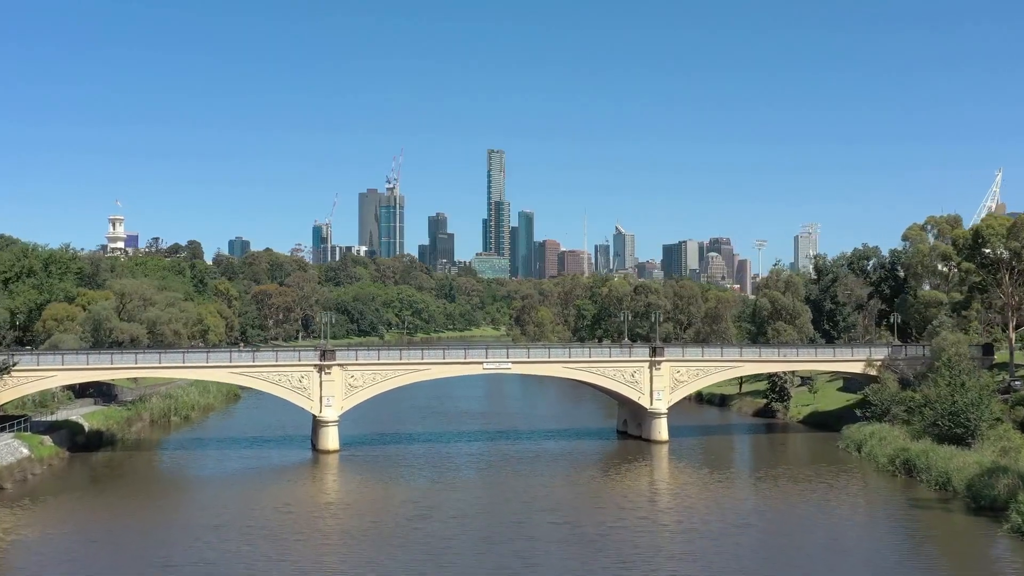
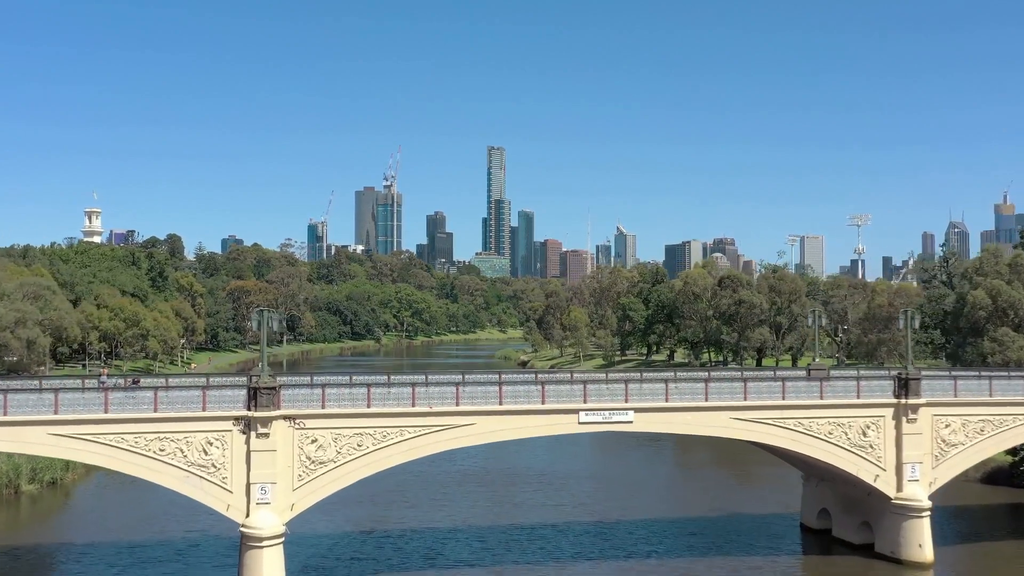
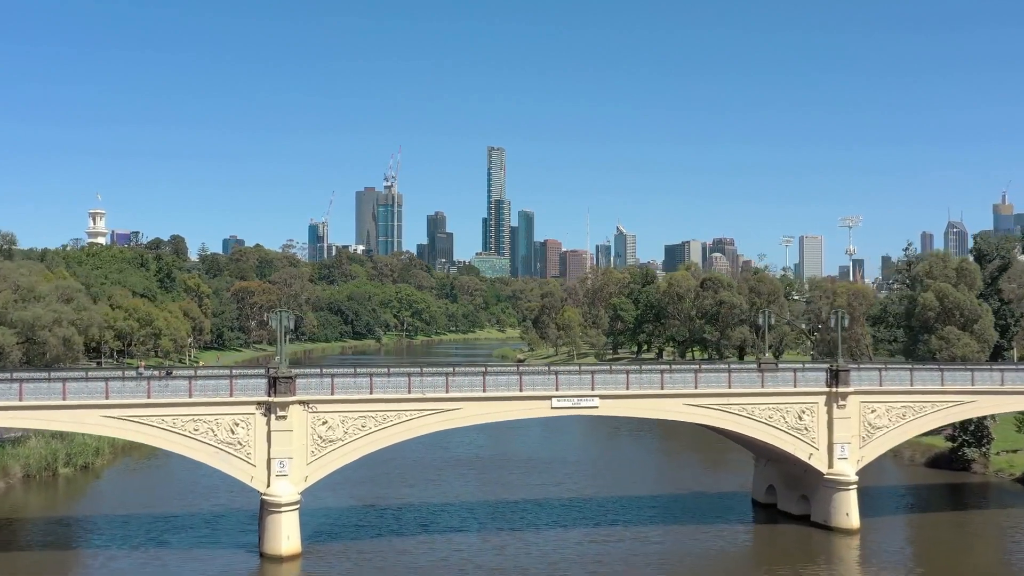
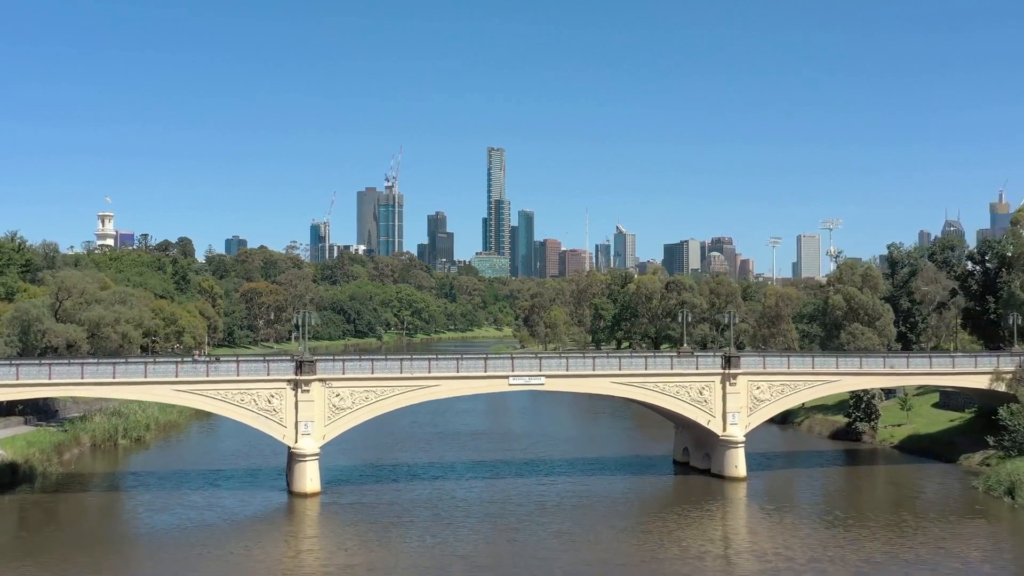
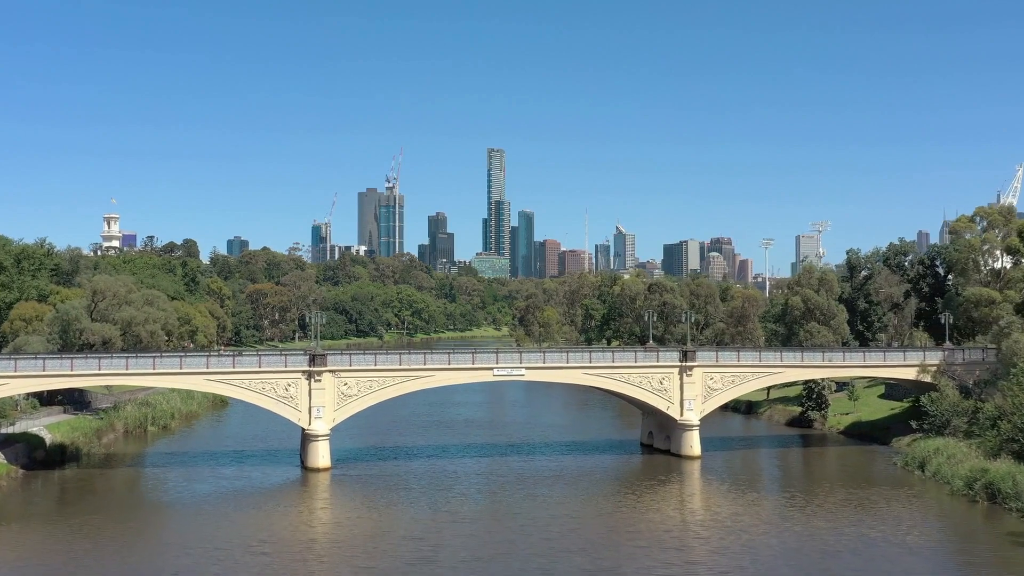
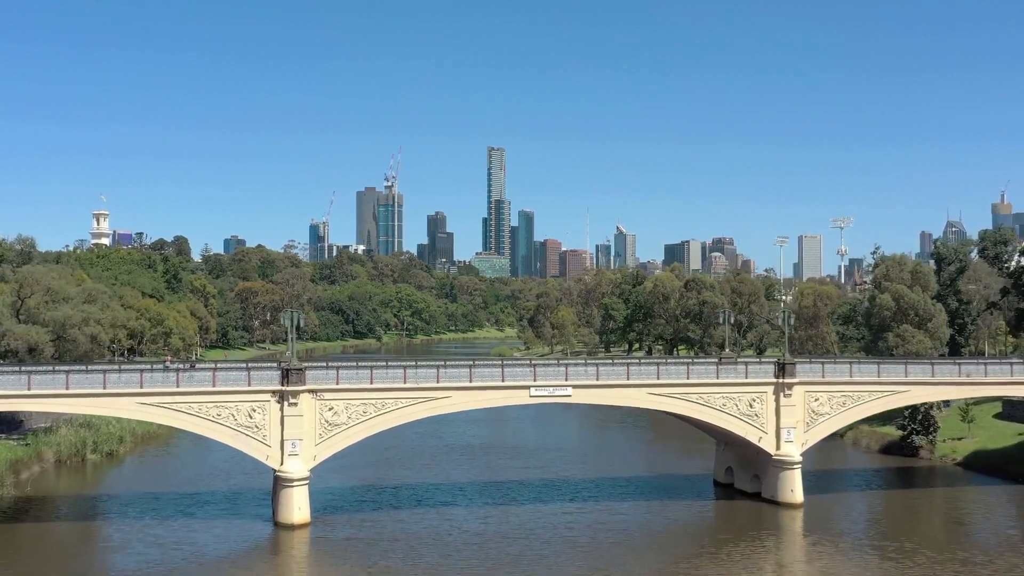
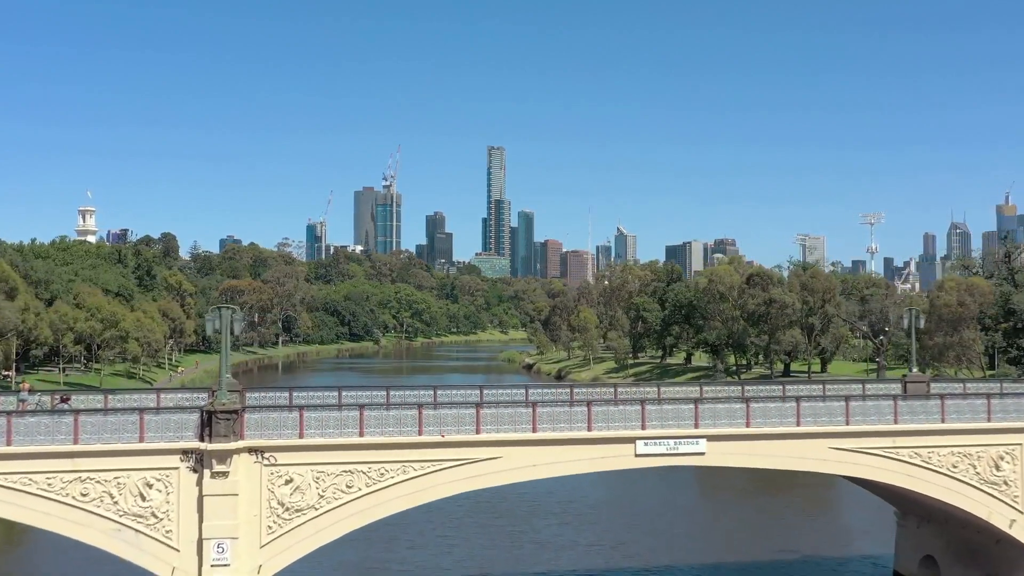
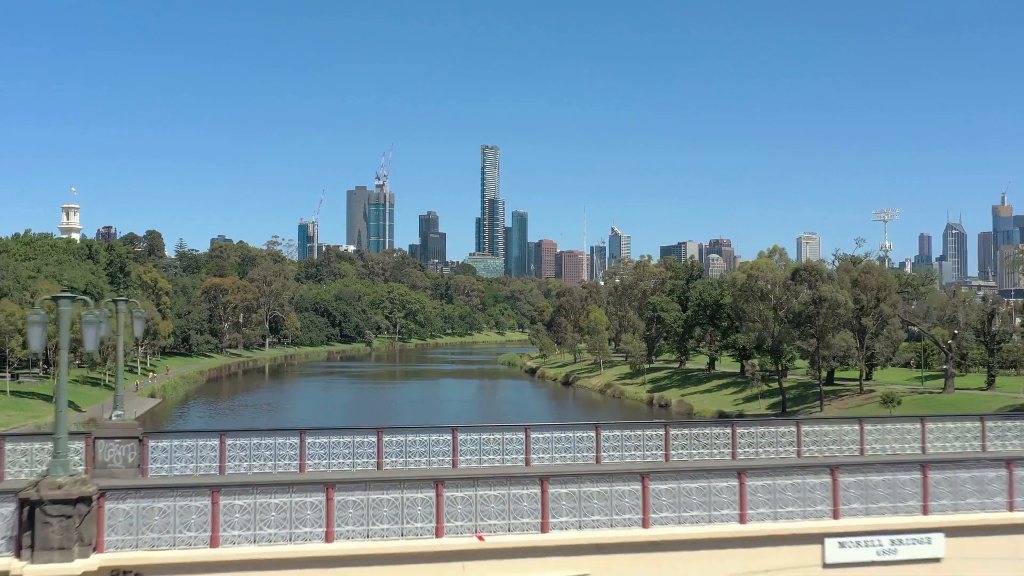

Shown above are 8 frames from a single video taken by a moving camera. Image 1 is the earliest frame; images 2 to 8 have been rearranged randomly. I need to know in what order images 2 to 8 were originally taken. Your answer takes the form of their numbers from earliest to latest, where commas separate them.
5, 4, 6, 3, 2, 7, 8
